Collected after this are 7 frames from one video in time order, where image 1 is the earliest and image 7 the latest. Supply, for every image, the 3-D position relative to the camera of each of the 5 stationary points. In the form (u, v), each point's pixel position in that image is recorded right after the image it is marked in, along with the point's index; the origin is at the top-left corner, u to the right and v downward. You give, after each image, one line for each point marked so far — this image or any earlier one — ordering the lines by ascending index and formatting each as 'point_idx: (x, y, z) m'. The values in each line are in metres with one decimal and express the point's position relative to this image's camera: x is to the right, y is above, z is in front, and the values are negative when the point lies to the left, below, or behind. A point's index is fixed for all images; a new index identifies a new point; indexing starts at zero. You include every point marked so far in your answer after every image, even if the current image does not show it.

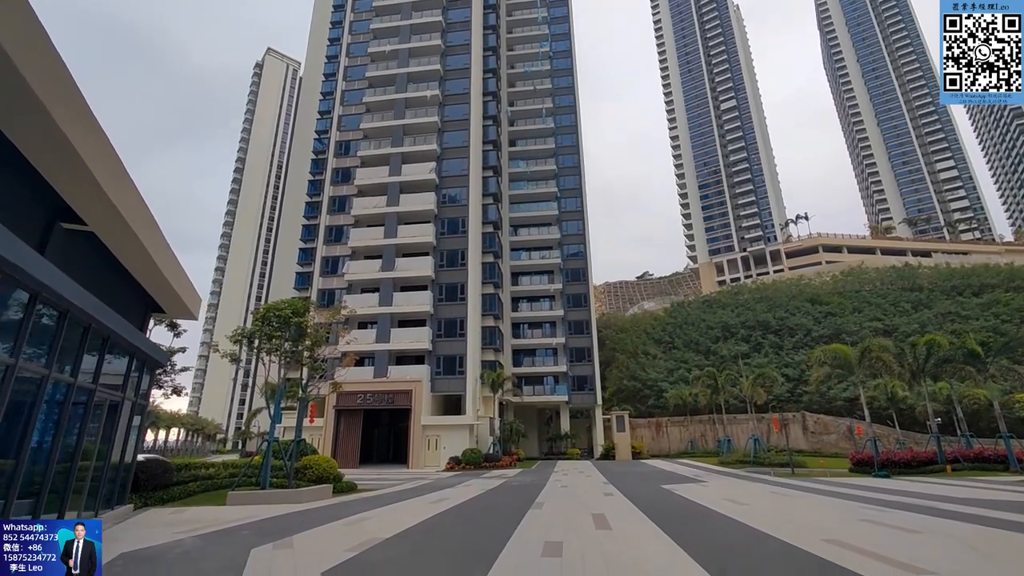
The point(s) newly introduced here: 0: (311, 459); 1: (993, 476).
0: (-5.2, -4.4, +12.4) m
1: (+17.0, -6.6, +16.9) m
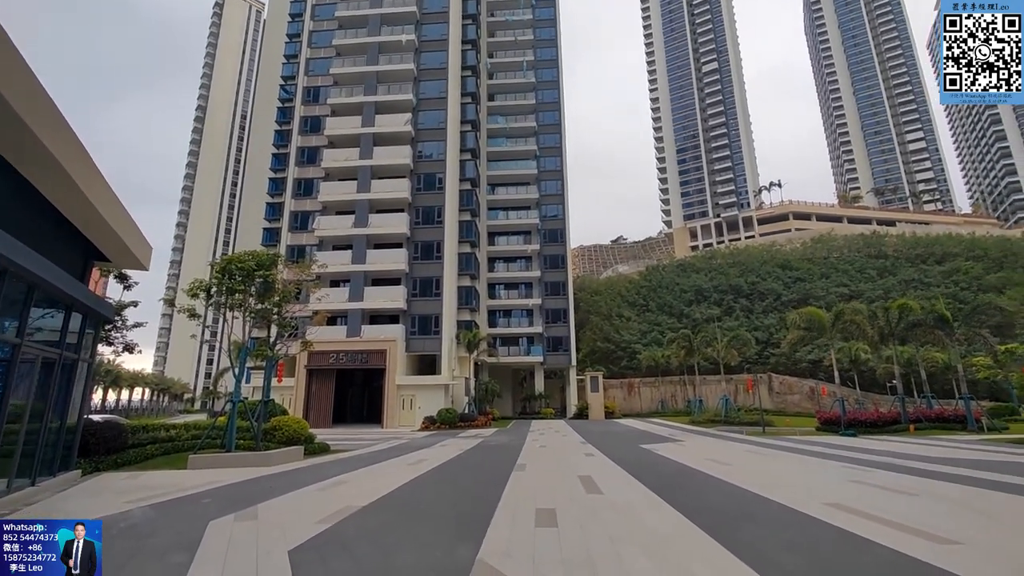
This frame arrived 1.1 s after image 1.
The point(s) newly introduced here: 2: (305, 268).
0: (-5.8, -3.3, +11.9) m
1: (+16.2, -5.4, +17.7) m
2: (-6.0, +0.6, +13.8) m
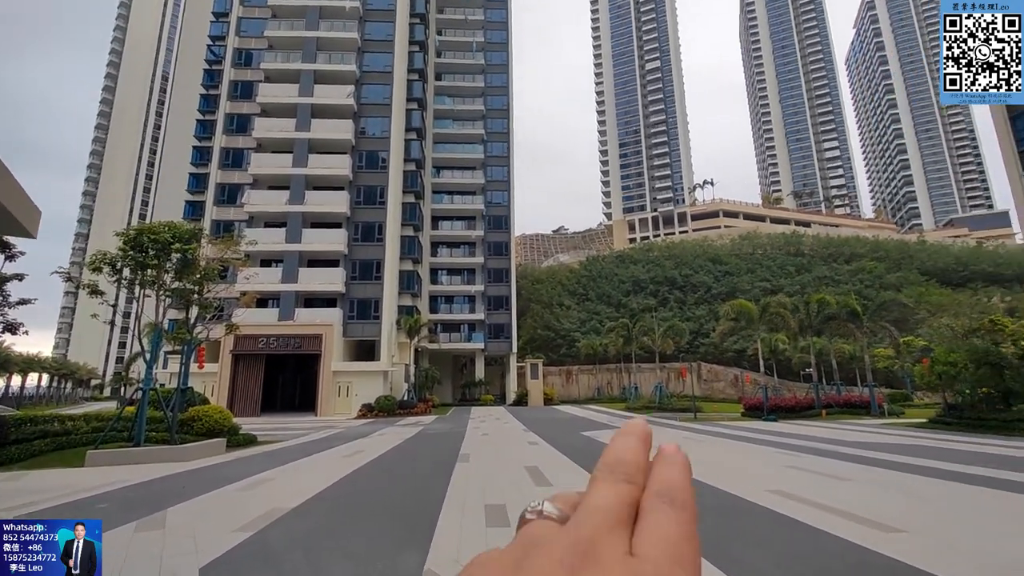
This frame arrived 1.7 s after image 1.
0: (-7.1, -2.7, +10.9) m
1: (+13.9, -5.3, +19.4) m
2: (-7.4, +1.2, +12.6) m
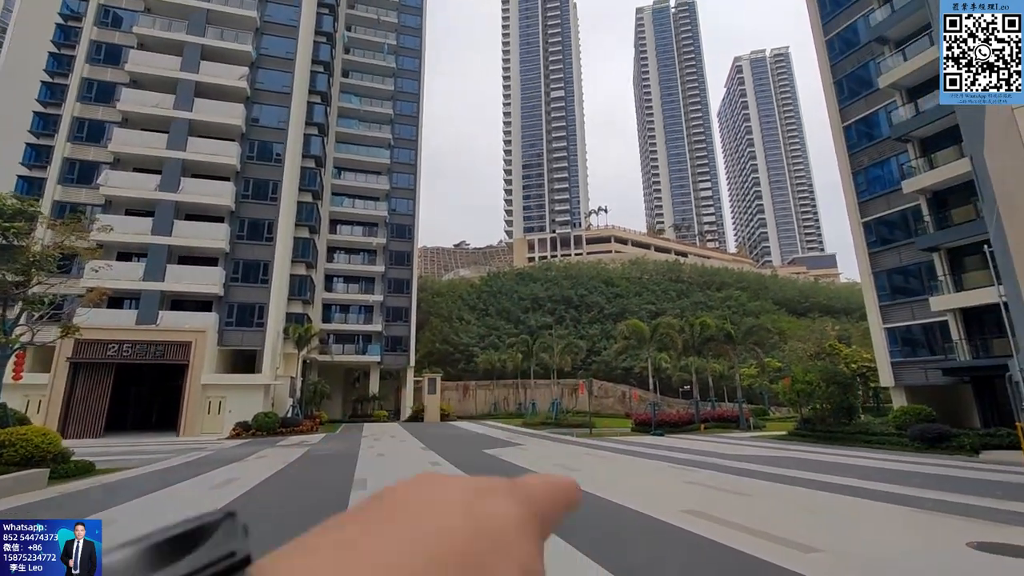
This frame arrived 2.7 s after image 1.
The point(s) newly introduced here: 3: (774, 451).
0: (-8.9, -2.6, +8.7) m
1: (+9.6, -6.4, +21.4) m
2: (-9.4, +1.3, +10.5) m
3: (+8.1, -5.0, +14.8) m
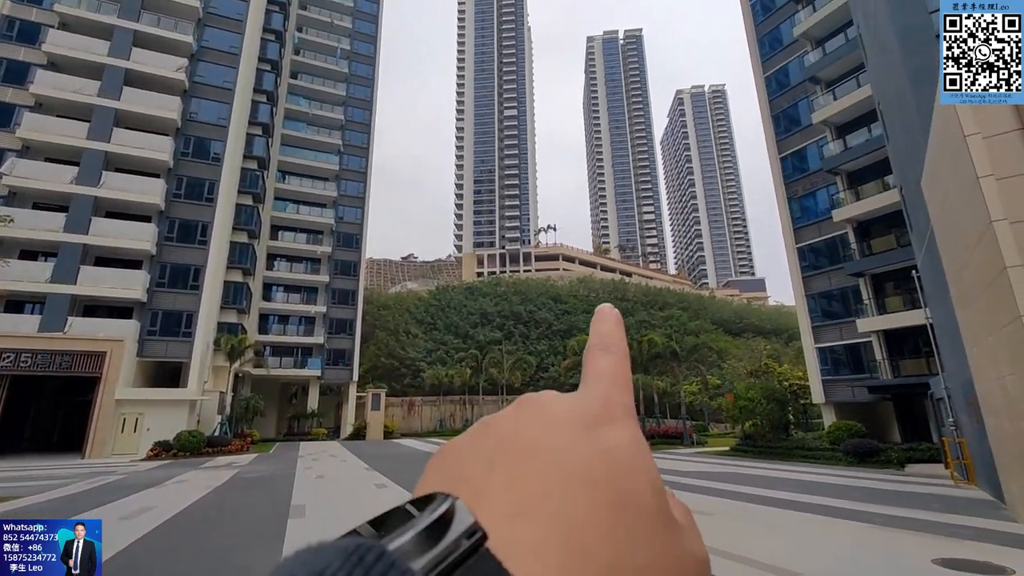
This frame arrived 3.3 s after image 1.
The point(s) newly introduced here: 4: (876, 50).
0: (-9.7, -2.5, +7.3) m
1: (+7.3, -7.3, +21.8) m
2: (-10.2, +1.3, +9.1) m
3: (+6.5, -5.6, +15.1) m
4: (+7.2, +4.7, +9.4) m
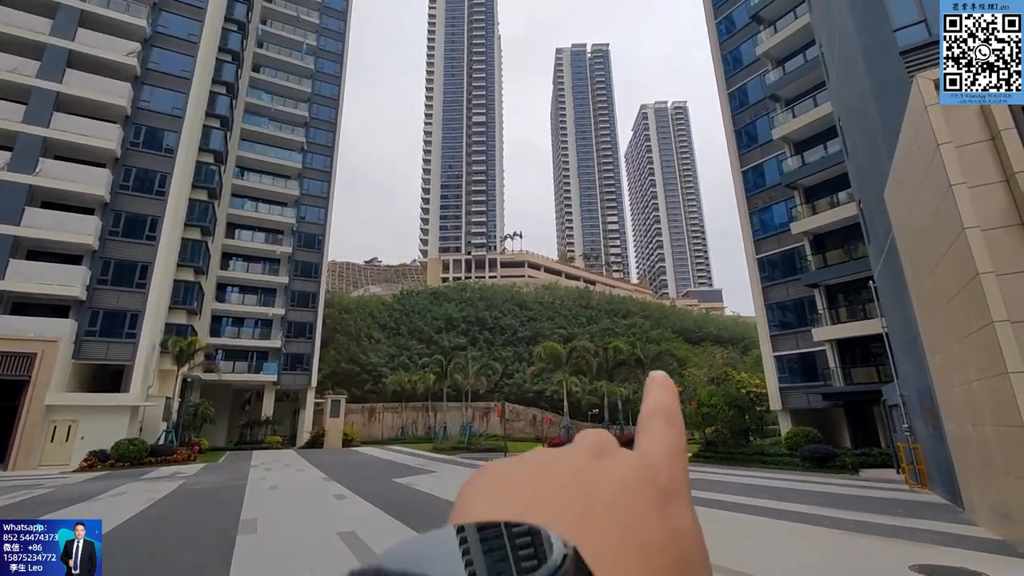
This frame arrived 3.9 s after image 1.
0: (-10.1, -2.4, +6.3) m
1: (+5.7, -7.6, +21.9) m
2: (-10.7, +1.5, +8.1) m
3: (+5.4, -5.9, +15.2) m
4: (+6.8, +4.5, +9.8) m
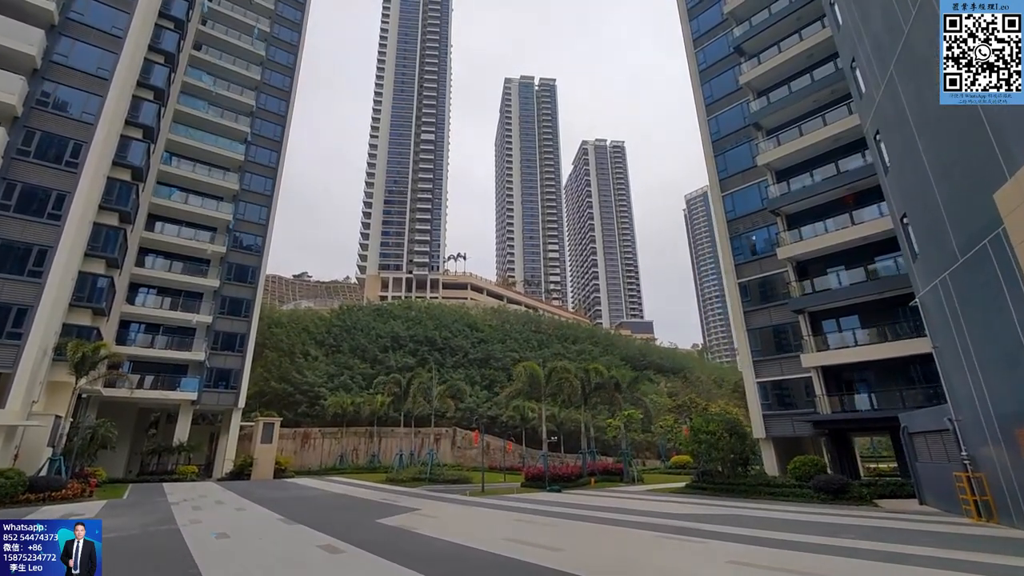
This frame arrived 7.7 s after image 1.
0: (-8.7, -1.5, +3.0) m
1: (+4.5, -8.4, +20.3) m
2: (-9.4, +2.2, +5.0) m
3: (+5.2, -6.3, +13.8) m
4: (+7.8, +4.3, +9.2) m
